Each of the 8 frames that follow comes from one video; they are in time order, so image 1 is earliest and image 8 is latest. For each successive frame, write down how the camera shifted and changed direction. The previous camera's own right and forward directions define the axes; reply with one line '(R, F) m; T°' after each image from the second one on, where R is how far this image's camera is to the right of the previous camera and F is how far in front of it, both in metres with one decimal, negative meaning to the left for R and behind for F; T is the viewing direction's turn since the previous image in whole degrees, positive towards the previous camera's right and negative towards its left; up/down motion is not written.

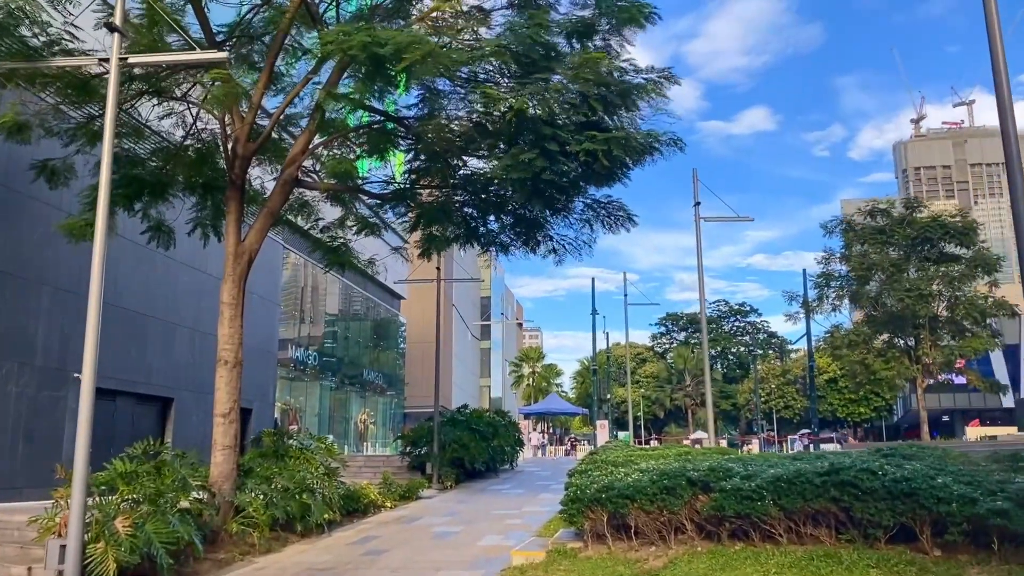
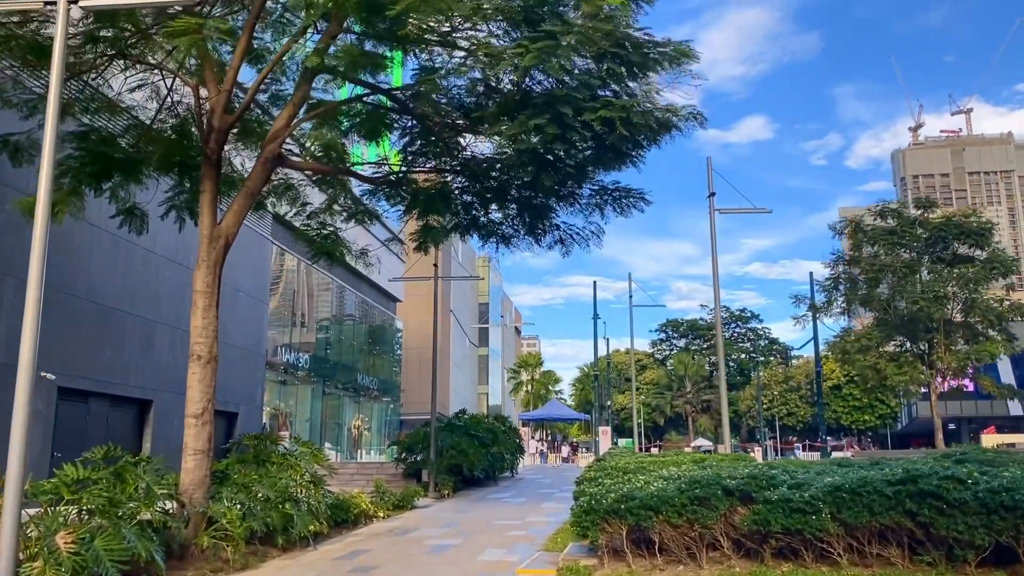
(-0.1, +1.1) m; 0°
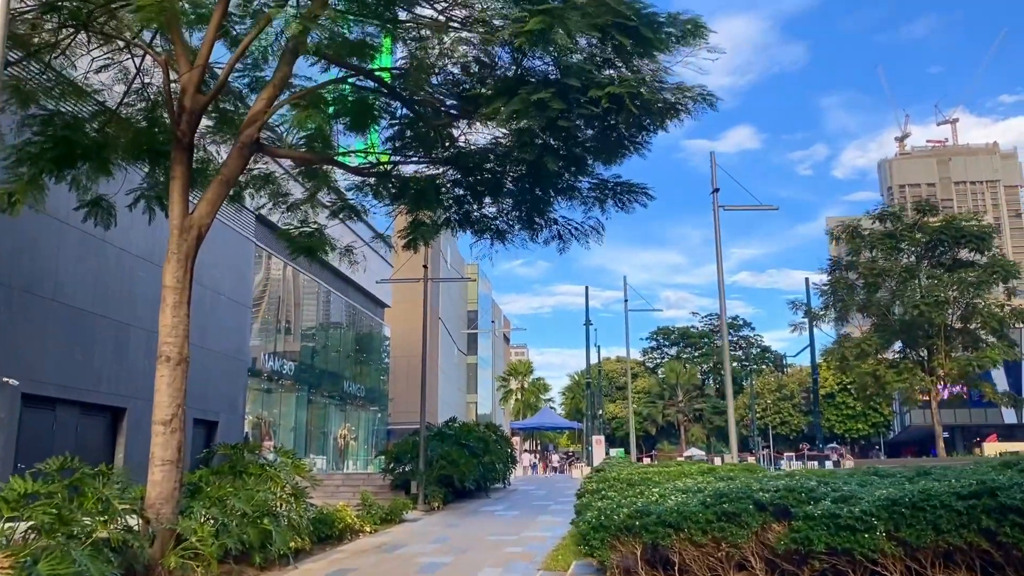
(-0.1, +0.8) m; +1°
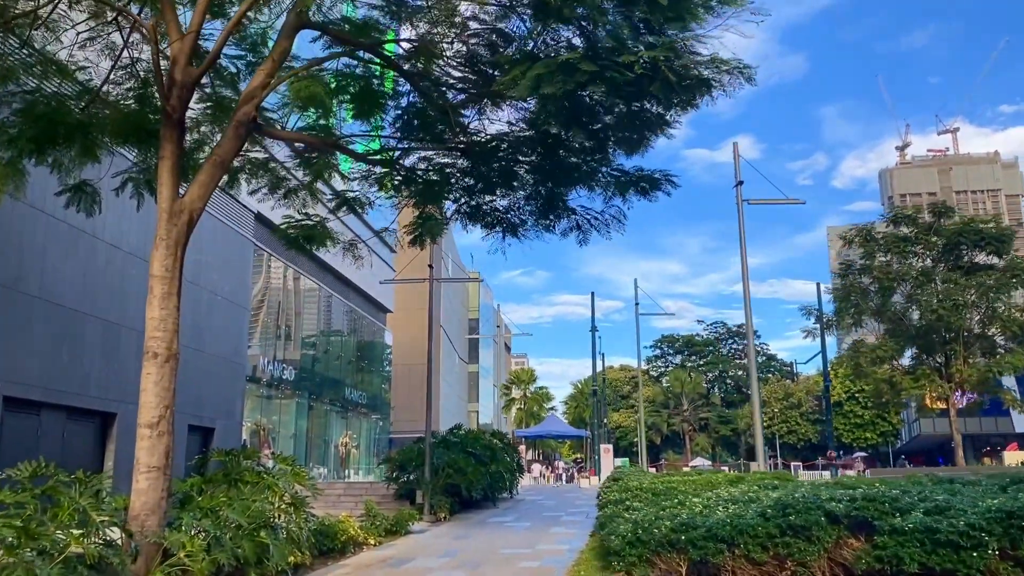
(-0.2, +0.9) m; 0°
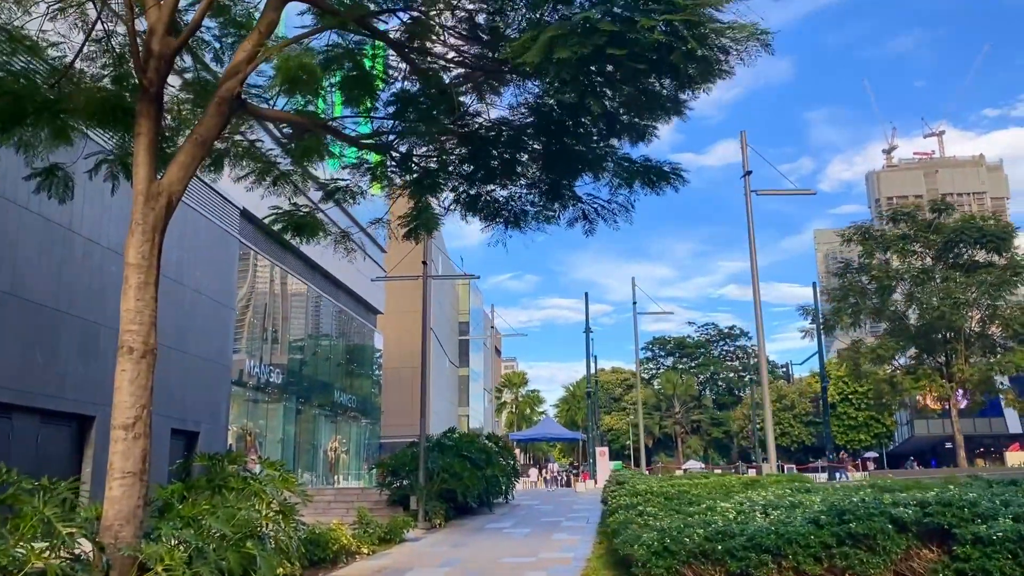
(-0.2, +0.7) m; +1°
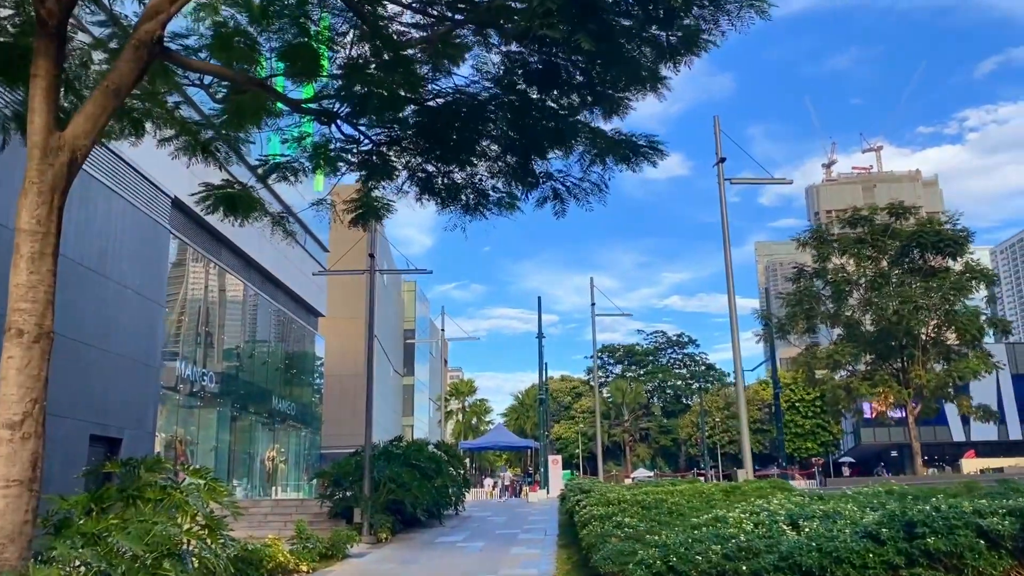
(-0.2, +1.2) m; +3°
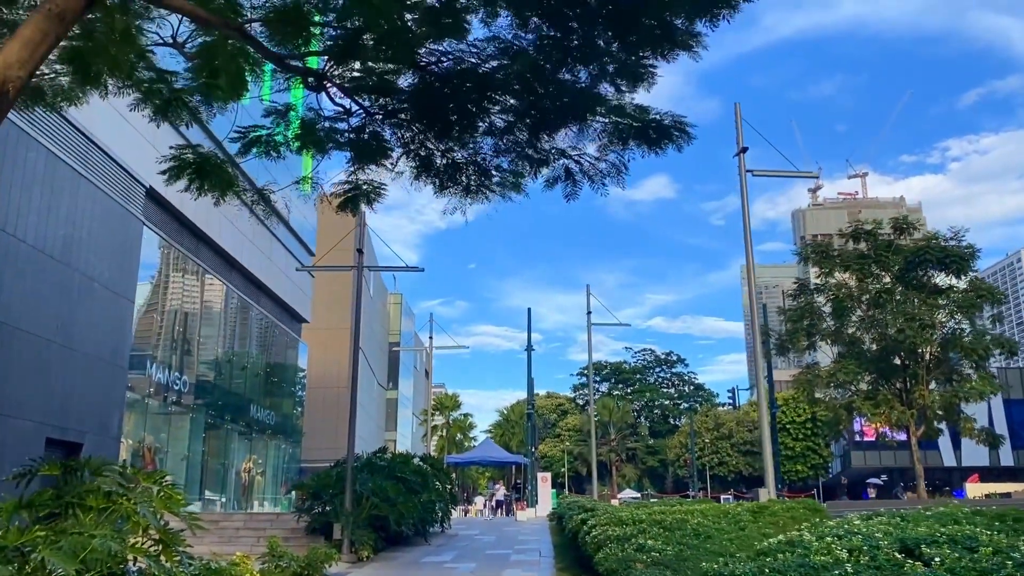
(-0.2, +1.2) m; +1°
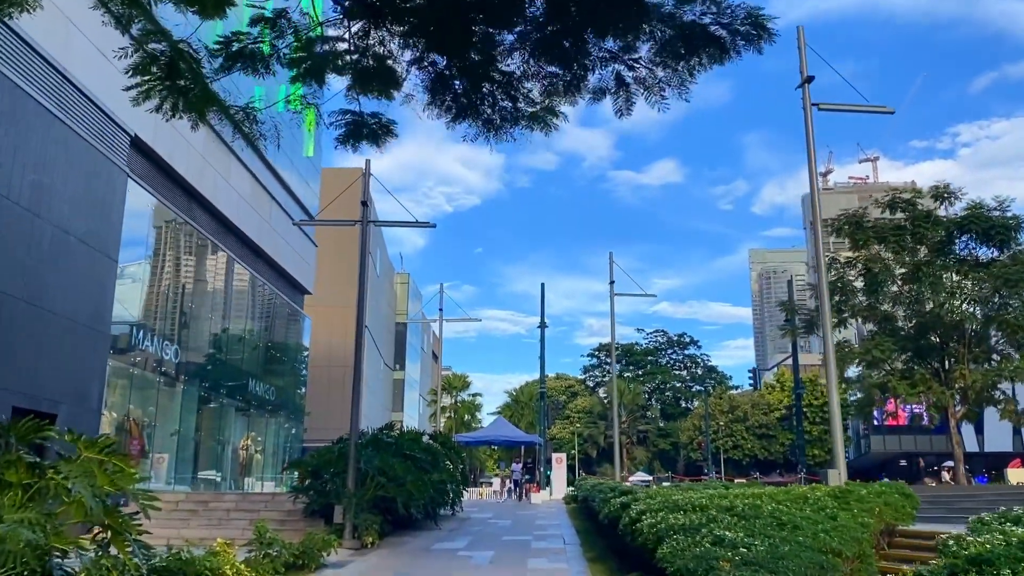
(-0.2, +1.7) m; 0°
